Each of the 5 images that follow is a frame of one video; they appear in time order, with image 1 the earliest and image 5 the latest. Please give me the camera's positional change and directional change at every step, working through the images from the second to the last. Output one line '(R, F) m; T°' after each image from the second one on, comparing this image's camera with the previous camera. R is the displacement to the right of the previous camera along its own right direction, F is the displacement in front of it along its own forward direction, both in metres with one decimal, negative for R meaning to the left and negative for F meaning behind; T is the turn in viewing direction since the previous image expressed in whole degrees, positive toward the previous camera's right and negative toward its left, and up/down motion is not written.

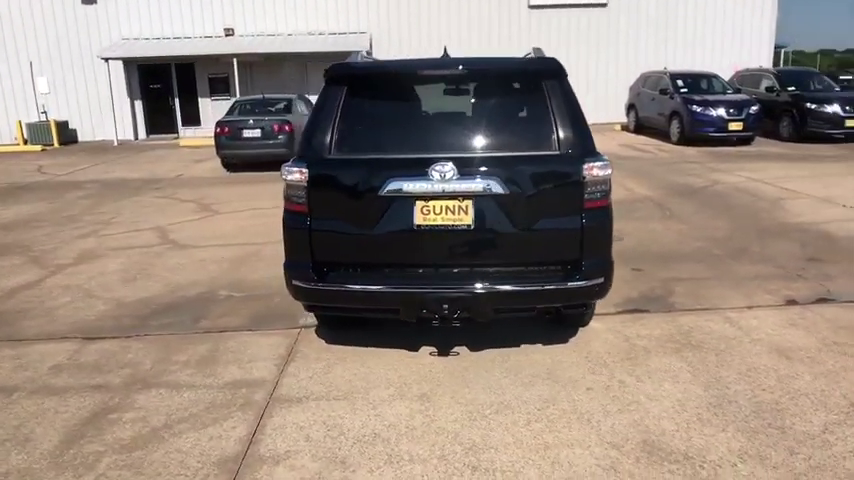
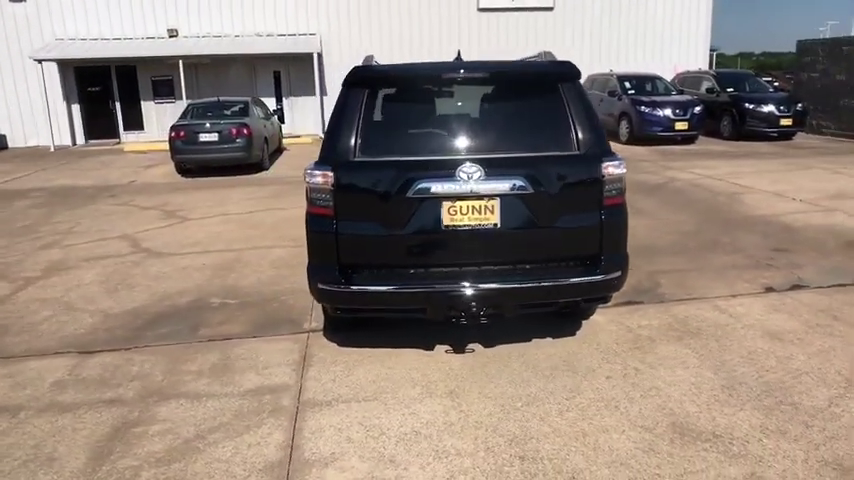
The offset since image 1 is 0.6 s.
(-0.5, 0.0) m; +6°
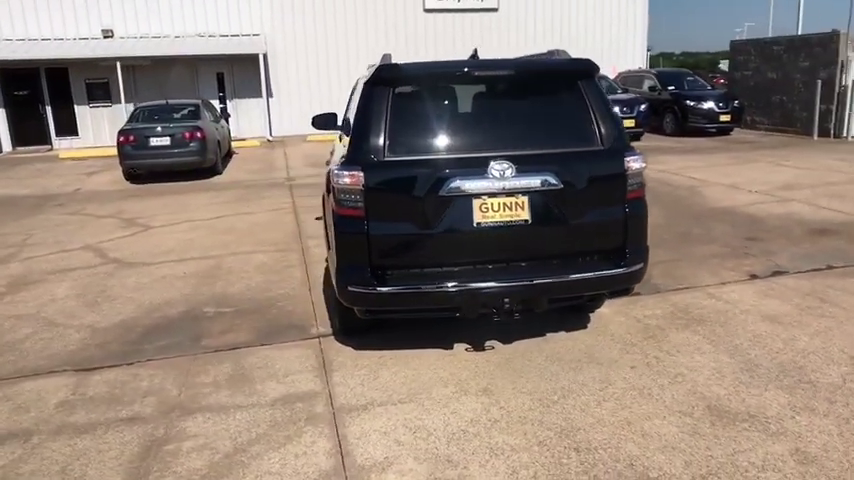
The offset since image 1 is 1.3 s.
(-0.6, 0.0) m; +6°
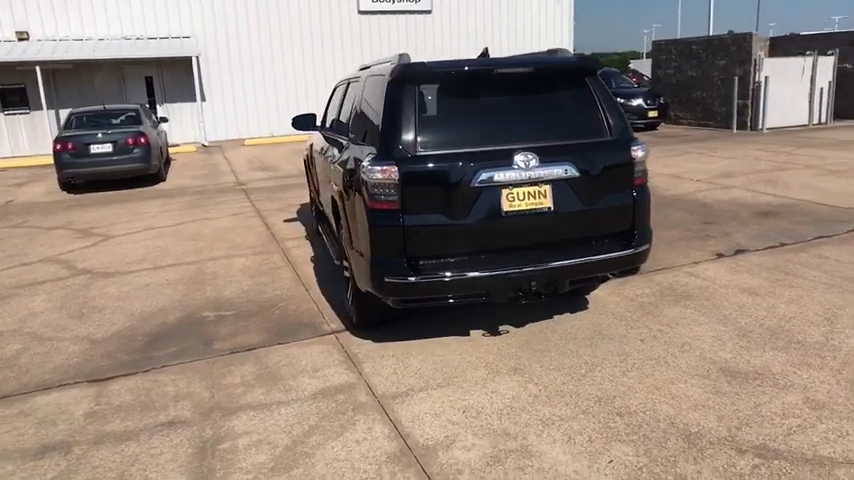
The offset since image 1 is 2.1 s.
(-0.7, -0.1) m; +7°
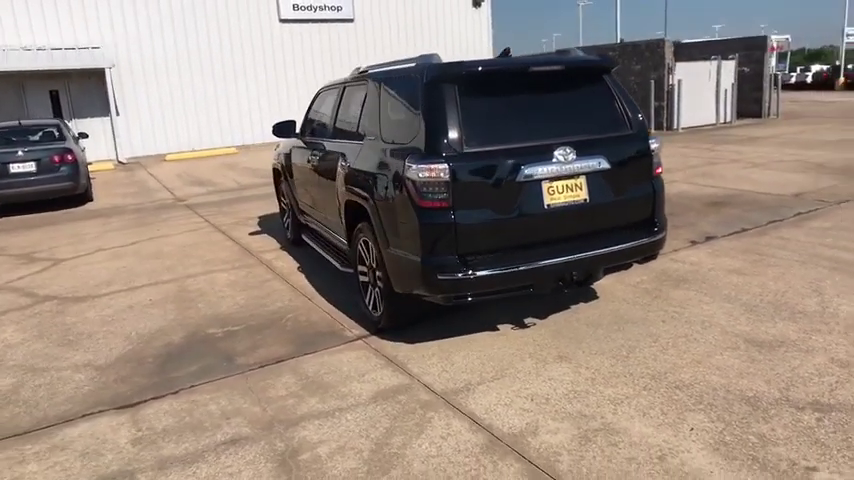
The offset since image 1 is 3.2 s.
(-0.9, 0.0) m; +9°
